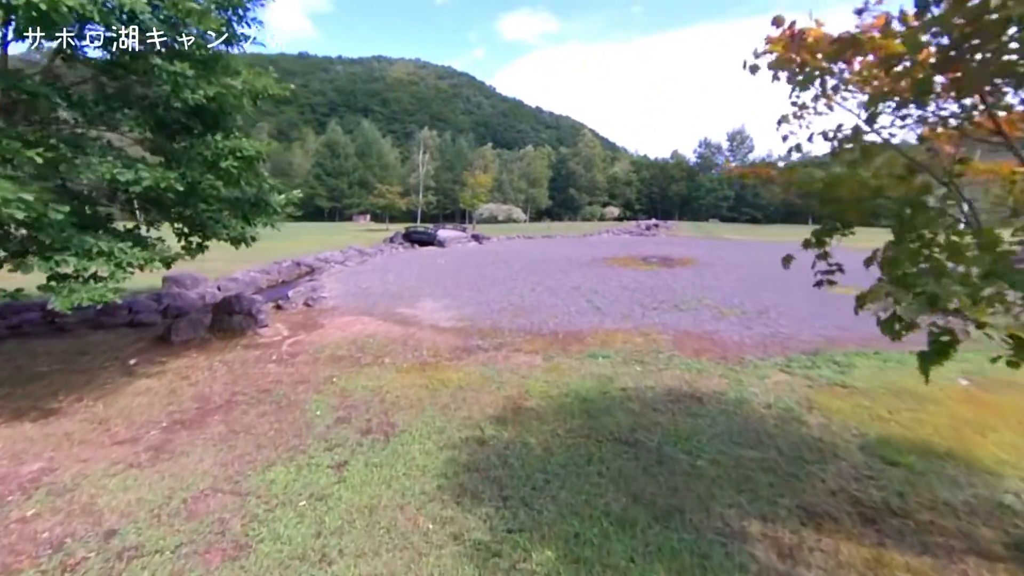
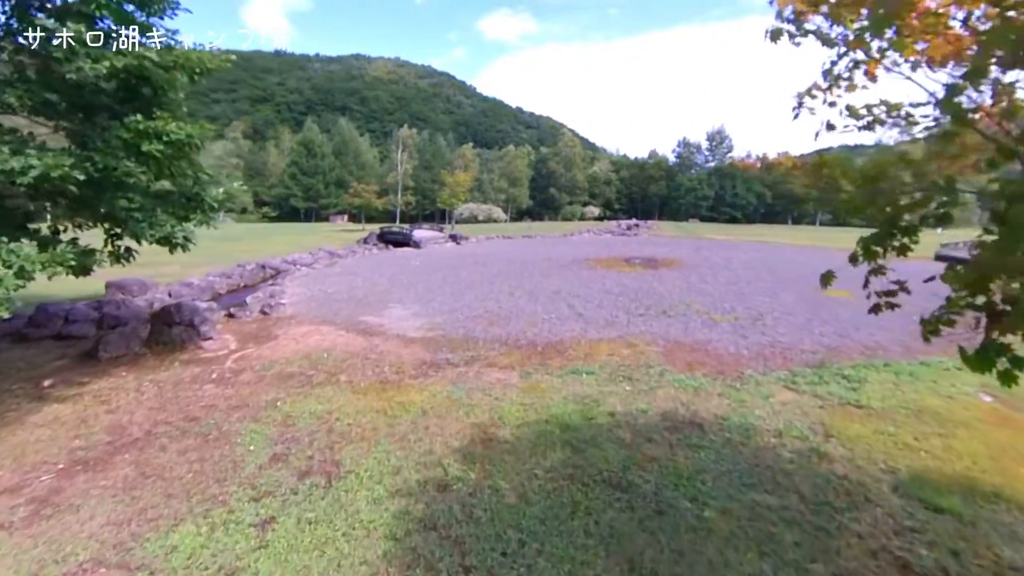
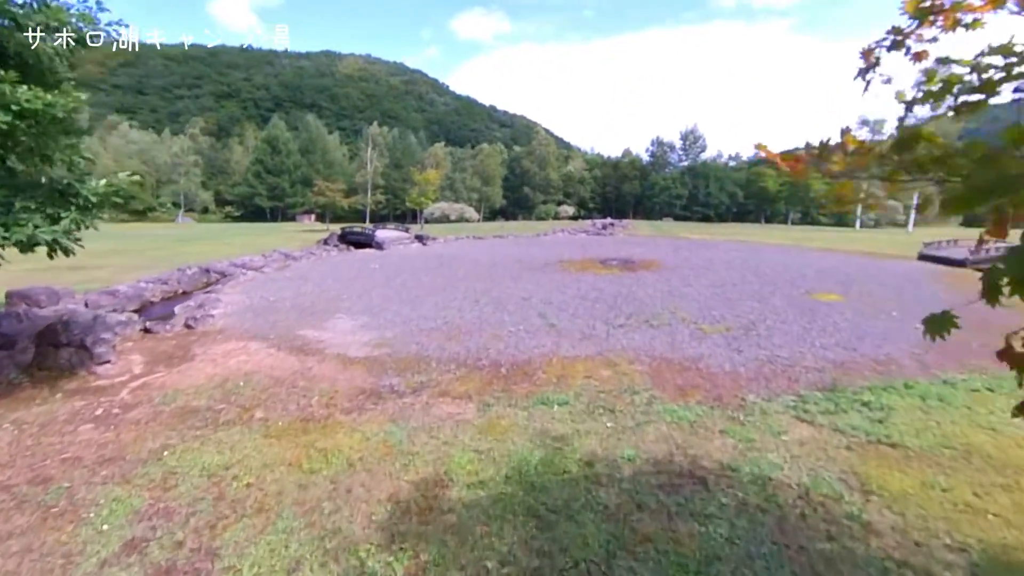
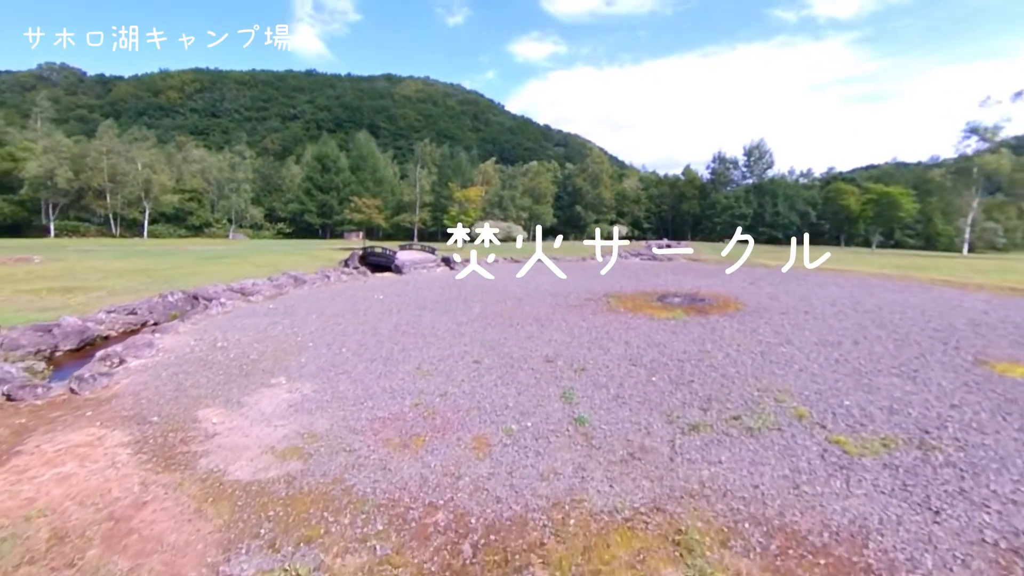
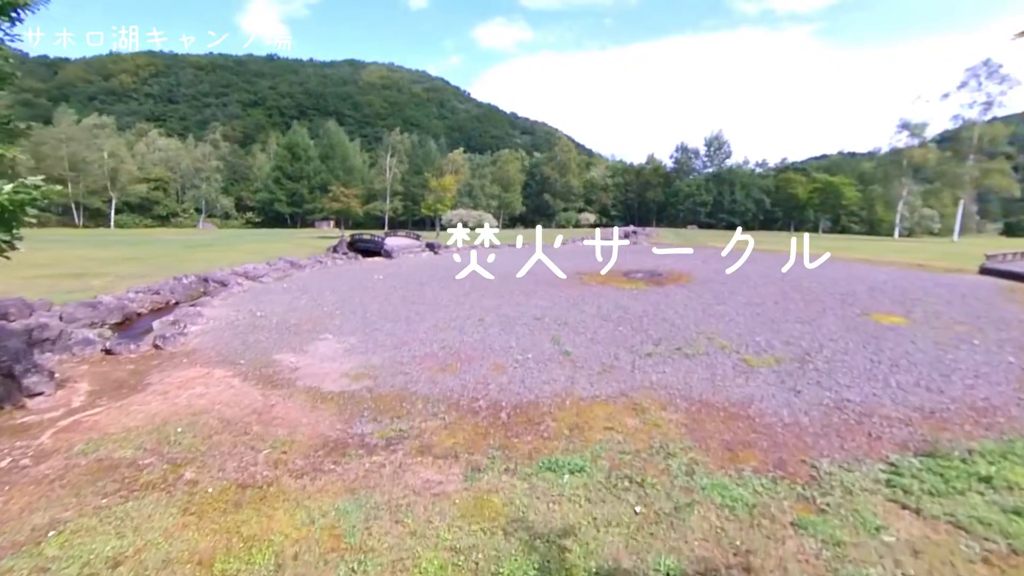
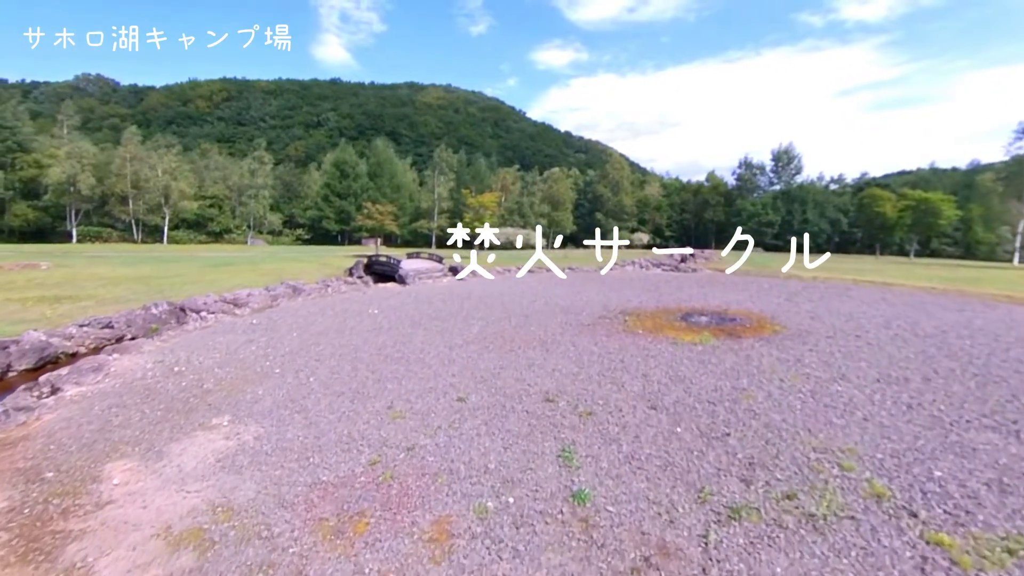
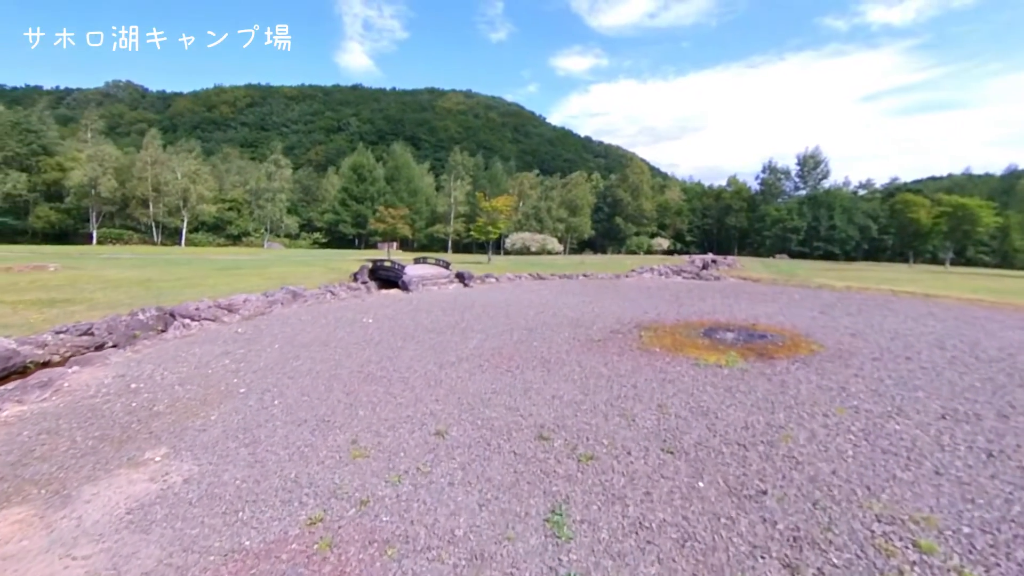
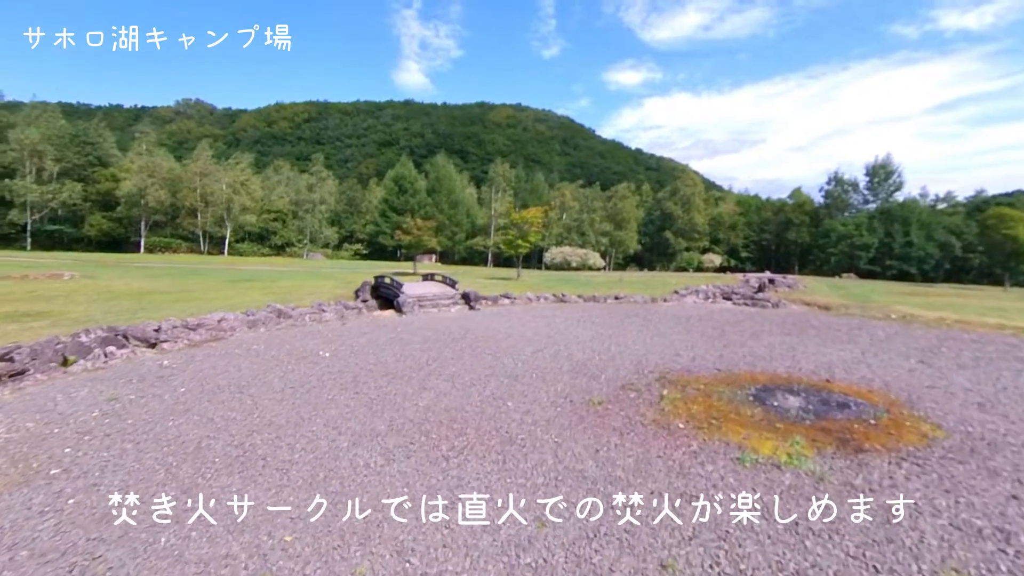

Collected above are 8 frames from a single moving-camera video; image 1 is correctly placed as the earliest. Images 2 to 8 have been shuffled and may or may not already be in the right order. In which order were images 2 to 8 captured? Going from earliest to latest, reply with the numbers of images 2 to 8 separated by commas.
2, 3, 5, 4, 6, 7, 8
